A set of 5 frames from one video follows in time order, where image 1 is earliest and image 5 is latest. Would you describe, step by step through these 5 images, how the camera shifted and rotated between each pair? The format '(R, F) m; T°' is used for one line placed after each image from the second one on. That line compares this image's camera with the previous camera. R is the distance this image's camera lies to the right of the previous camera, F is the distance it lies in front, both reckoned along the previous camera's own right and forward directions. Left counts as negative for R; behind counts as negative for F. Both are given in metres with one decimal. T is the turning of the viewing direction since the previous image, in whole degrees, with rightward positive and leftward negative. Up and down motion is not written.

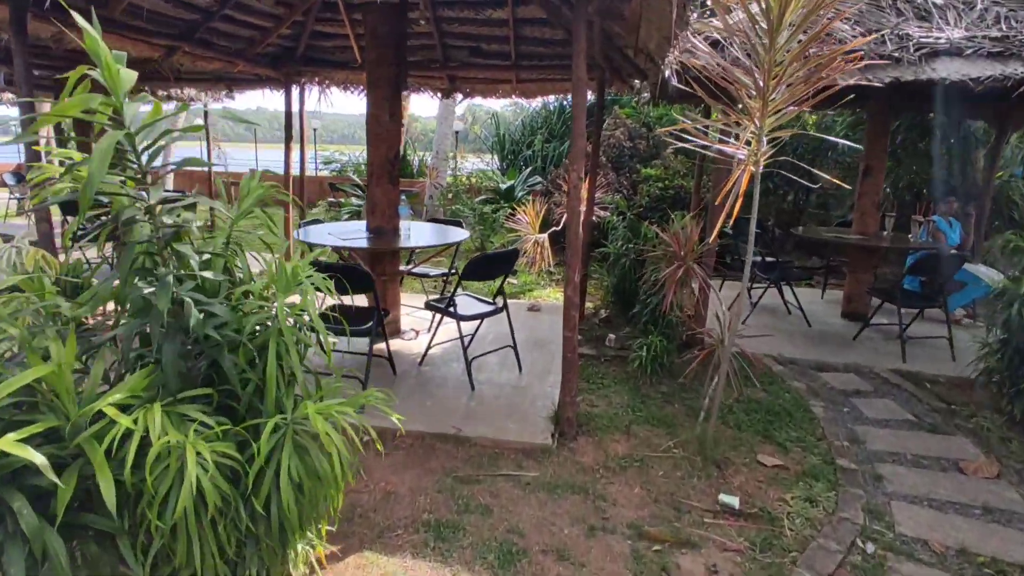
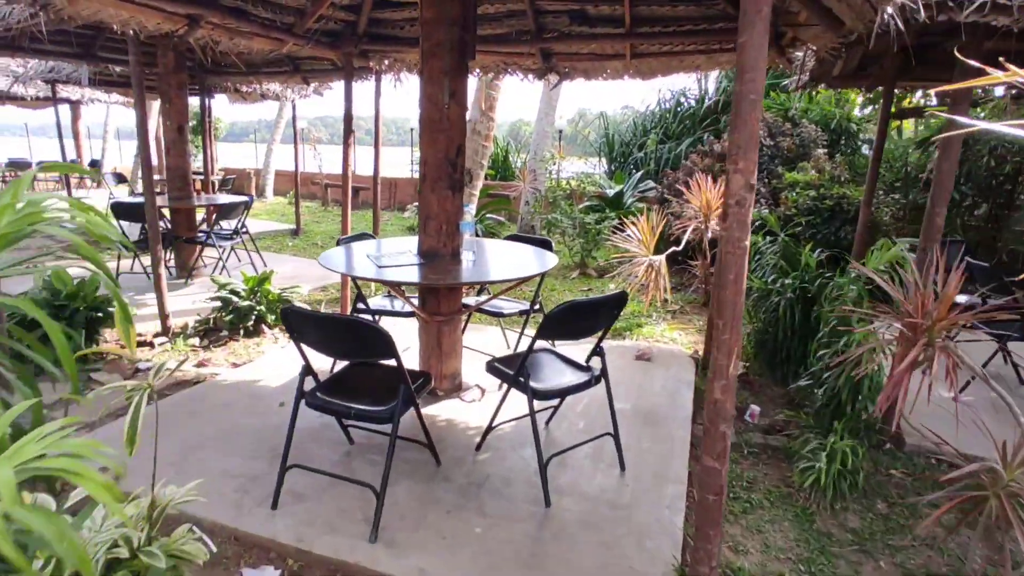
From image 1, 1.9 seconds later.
(0.0, +1.2) m; -10°
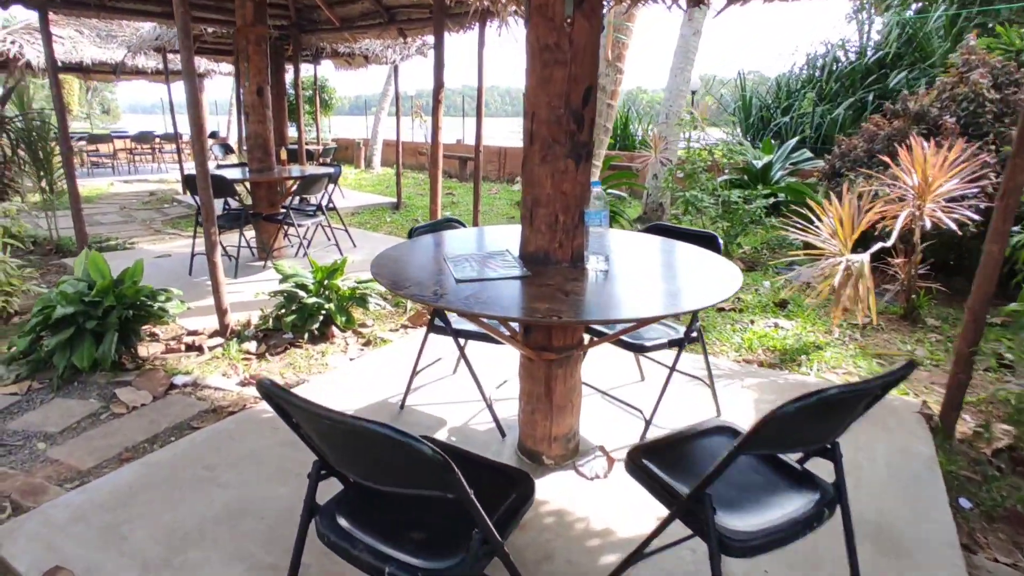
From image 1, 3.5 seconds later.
(-0.1, +1.1) m; -10°
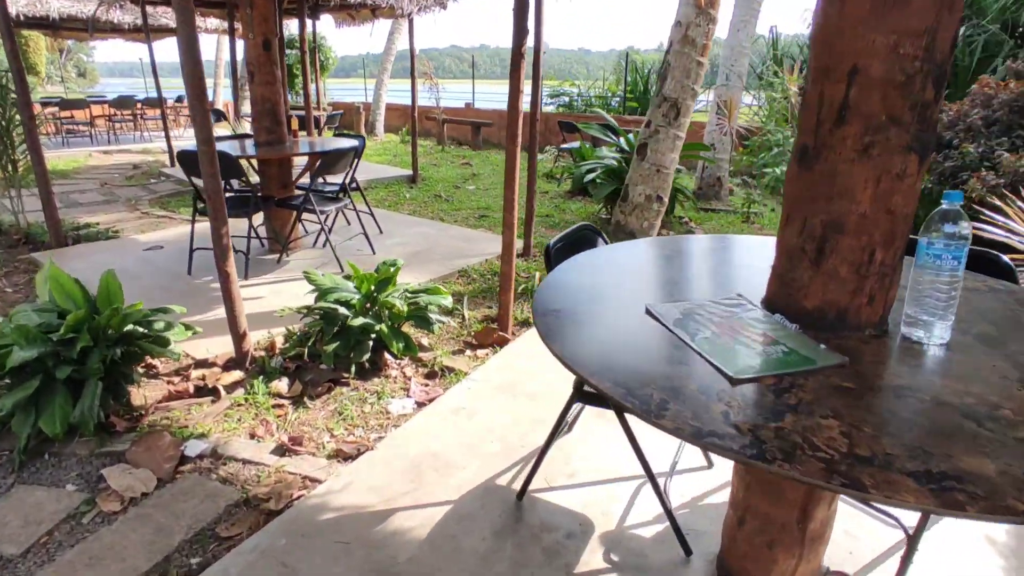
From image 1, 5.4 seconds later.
(-0.5, +0.8) m; +1°
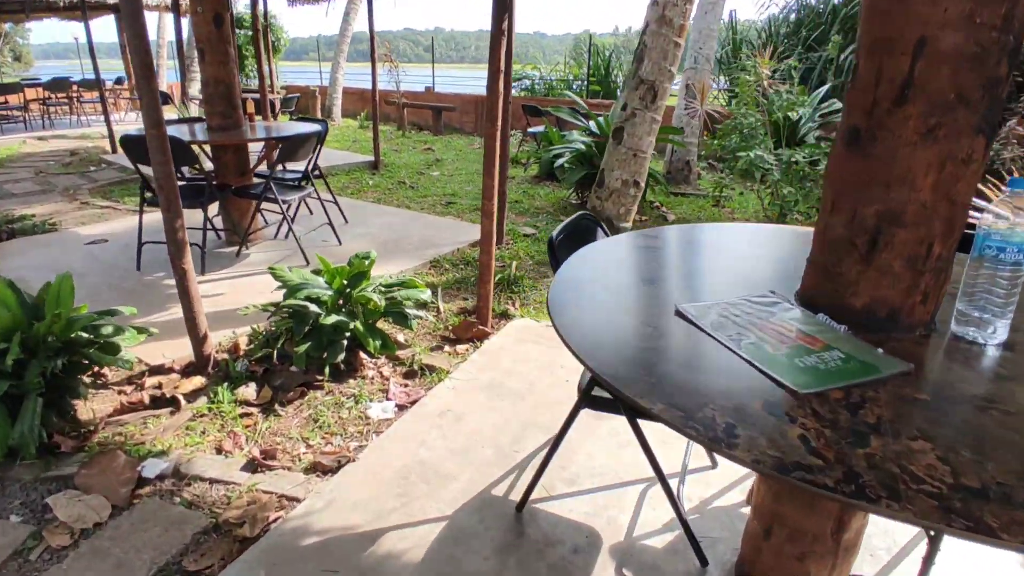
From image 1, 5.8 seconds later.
(-0.1, +0.2) m; +4°
